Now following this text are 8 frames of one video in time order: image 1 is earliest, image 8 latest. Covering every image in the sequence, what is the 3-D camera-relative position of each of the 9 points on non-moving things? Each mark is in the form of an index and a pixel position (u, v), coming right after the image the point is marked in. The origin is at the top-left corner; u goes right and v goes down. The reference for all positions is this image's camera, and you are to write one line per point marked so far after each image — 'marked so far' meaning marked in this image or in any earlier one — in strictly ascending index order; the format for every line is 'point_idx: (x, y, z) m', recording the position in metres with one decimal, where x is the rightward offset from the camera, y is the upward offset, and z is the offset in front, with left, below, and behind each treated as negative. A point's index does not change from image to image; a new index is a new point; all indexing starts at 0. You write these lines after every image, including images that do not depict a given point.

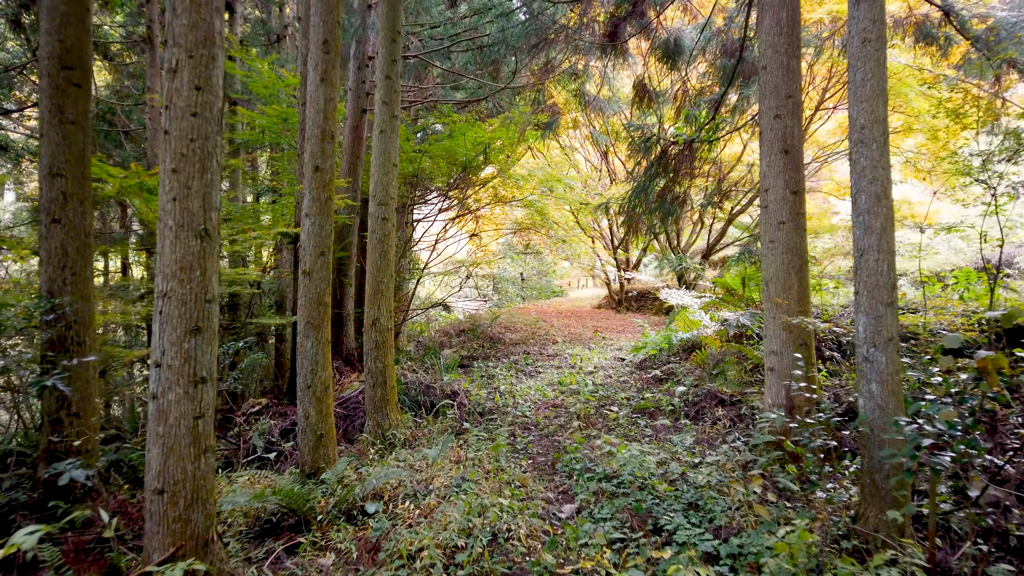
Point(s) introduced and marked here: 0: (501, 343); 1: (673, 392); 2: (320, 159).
0: (-0.1, -0.6, +8.4) m
1: (+1.0, -0.7, +4.6) m
2: (-0.8, +0.5, +3.0) m
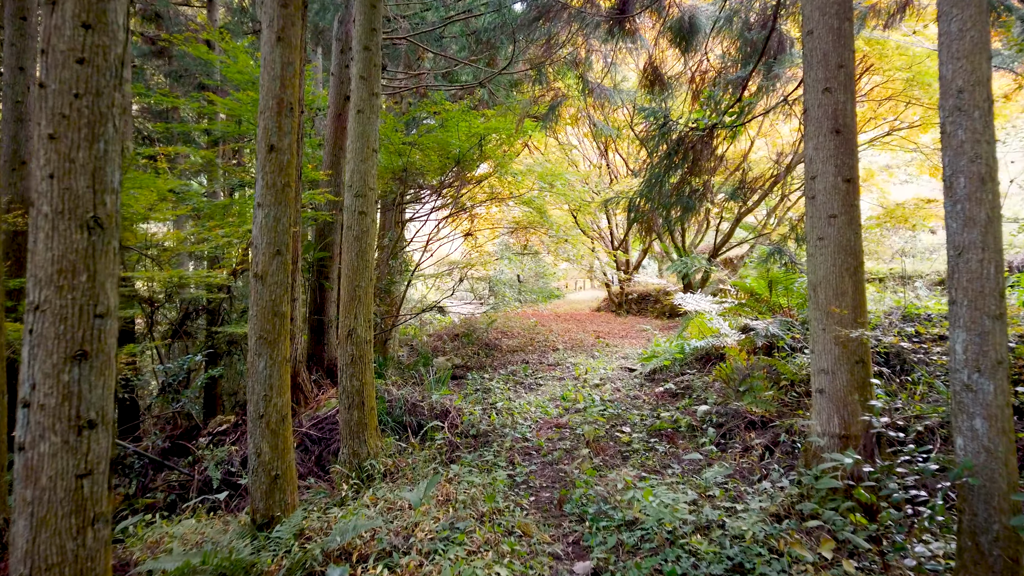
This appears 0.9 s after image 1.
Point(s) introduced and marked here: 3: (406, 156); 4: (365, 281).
0: (-0.1, -0.7, +7.8) m
1: (+1.0, -0.7, +4.1) m
2: (-0.8, +0.5, +2.4) m
3: (-1.0, +1.2, +6.5) m
4: (-0.7, 0.0, +3.4) m
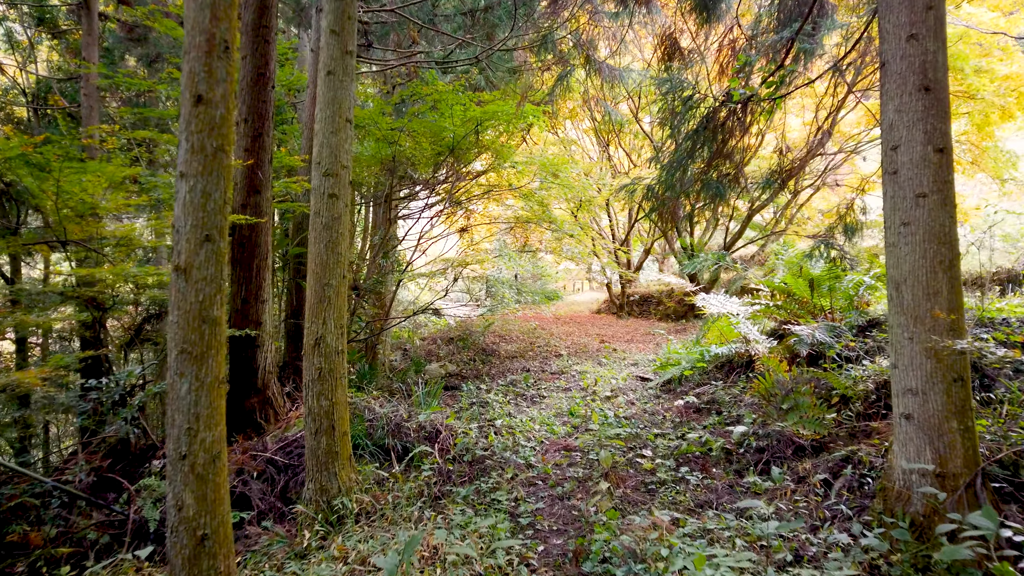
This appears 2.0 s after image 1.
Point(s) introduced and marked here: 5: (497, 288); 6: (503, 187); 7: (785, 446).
0: (-0.2, -0.7, +7.2) m
1: (+1.0, -0.7, +3.5) m
2: (-0.8, +0.5, +1.8) m
3: (-1.0, +1.2, +5.9) m
4: (-0.7, 0.0, +2.8) m
5: (-0.2, 0.0, +8.1) m
6: (-0.1, +1.1, +7.8) m
7: (+1.2, -0.7, +3.1) m
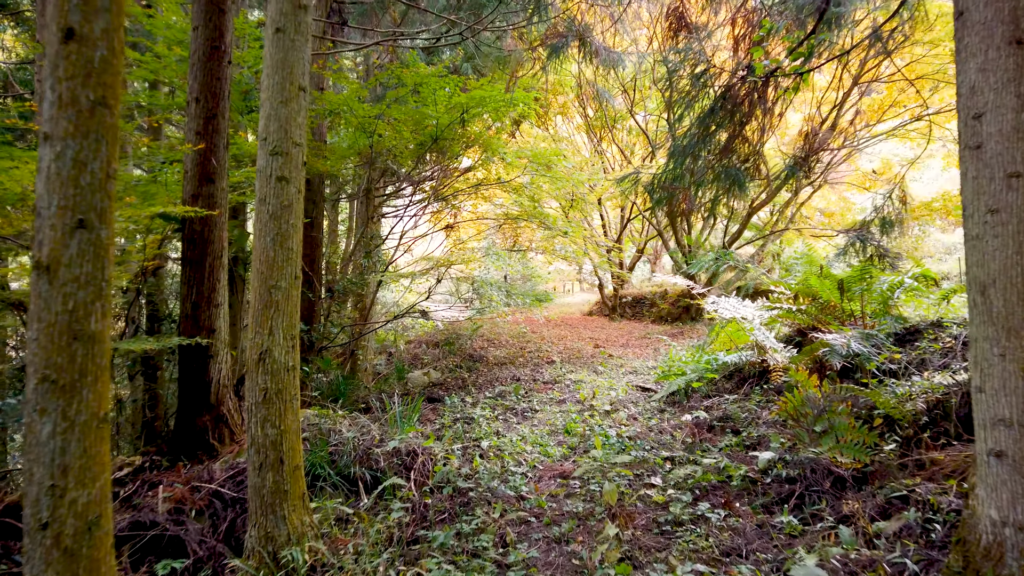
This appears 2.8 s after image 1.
0: (-0.3, -0.7, +6.7) m
1: (+1.0, -0.7, +3.0) m
2: (-0.8, +0.5, +1.4) m
3: (-1.0, +1.2, +5.5) m
4: (-0.7, 0.0, +2.3) m
5: (-0.3, 0.0, +7.6) m
6: (-0.2, +1.1, +7.4) m
7: (+1.1, -0.7, +2.6) m
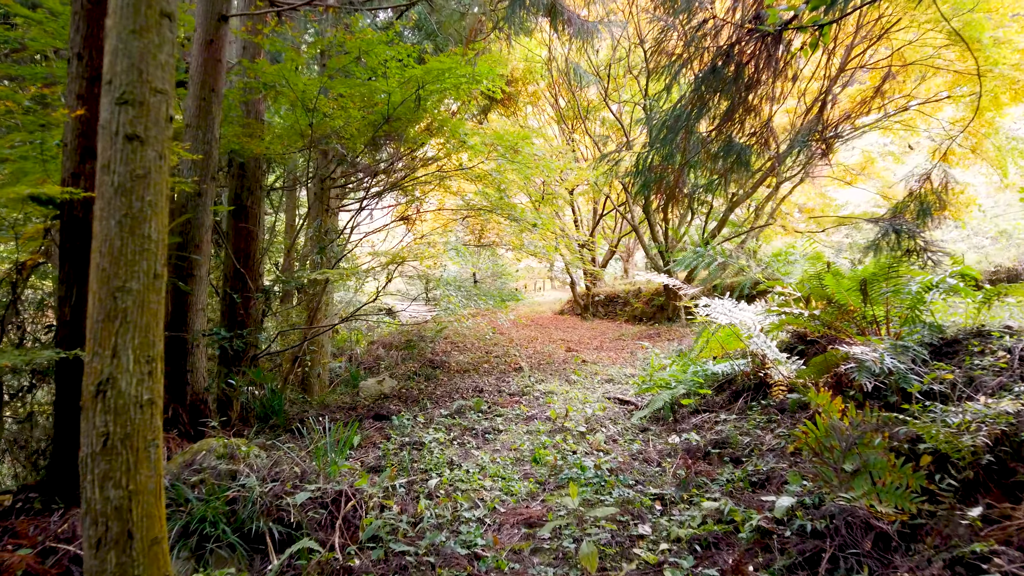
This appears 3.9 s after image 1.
0: (-0.6, -0.7, +6.1) m
1: (+0.8, -0.7, +2.4) m
2: (-0.9, +0.5, +0.7) m
3: (-1.3, +1.2, +4.8) m
4: (-0.8, 0.0, +1.7) m
5: (-0.7, 0.0, +7.0) m
6: (-0.5, +1.1, +6.7) m
7: (+1.0, -0.7, +2.0) m
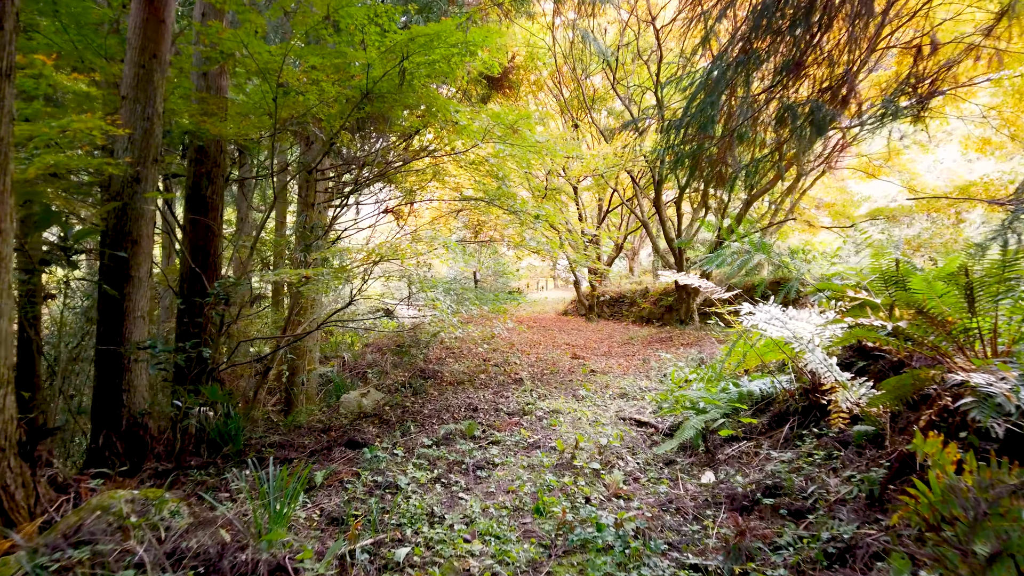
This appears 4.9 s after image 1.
0: (-0.6, -0.7, +5.4) m
1: (+0.8, -0.7, +1.8) m
2: (-0.9, +0.5, 0.0) m
3: (-1.3, +1.2, +4.1) m
4: (-0.9, 0.0, +1.0) m
5: (-0.7, 0.0, +6.3) m
6: (-0.5, +1.1, +6.1) m
7: (+1.0, -0.7, +1.4) m
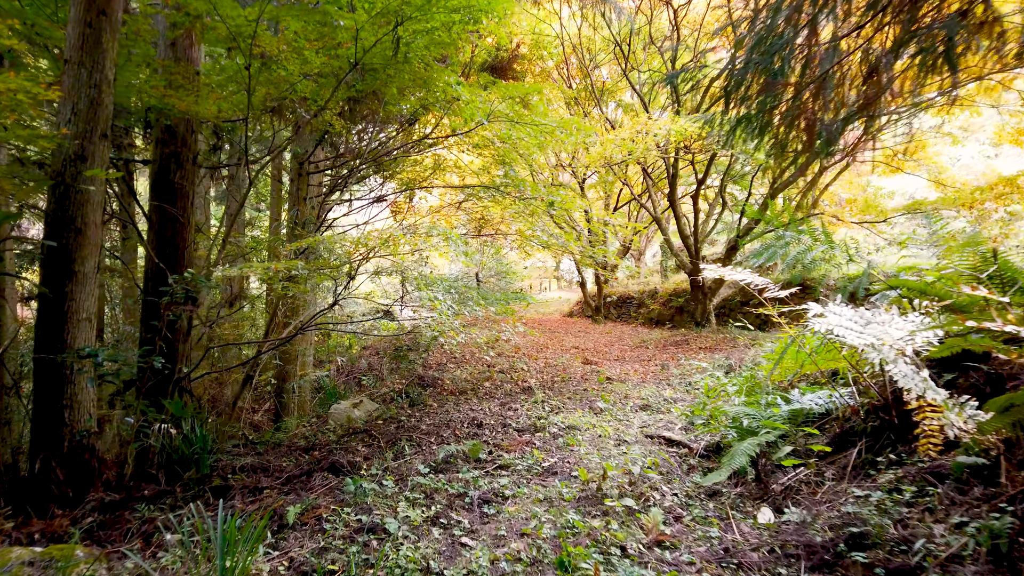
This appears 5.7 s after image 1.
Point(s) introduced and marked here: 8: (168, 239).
0: (-0.5, -0.7, +4.9) m
1: (+0.9, -0.7, +1.2) m
2: (-0.9, +0.5, -0.5) m
3: (-1.3, +1.2, +3.6) m
4: (-0.8, 0.0, +0.5) m
5: (-0.6, 0.0, +5.8) m
6: (-0.5, +1.1, +5.5) m
7: (+1.0, -0.7, +0.9) m
8: (-1.8, +0.3, +3.8) m
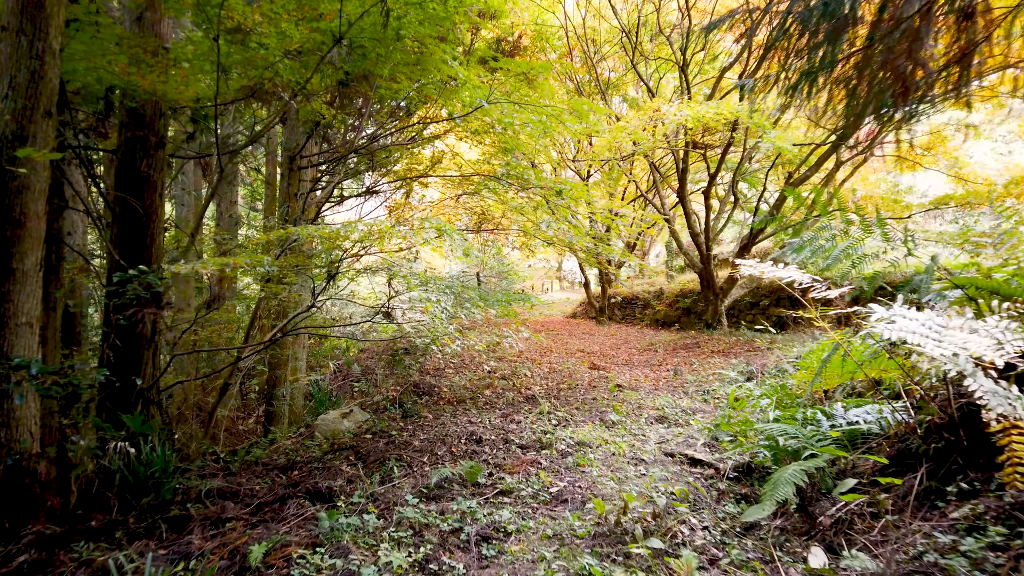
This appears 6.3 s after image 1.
0: (-0.5, -0.7, +4.5) m
1: (+0.9, -0.7, +0.9) m
2: (-0.9, +0.5, -0.8) m
3: (-1.2, +1.2, +3.2) m
4: (-0.8, 0.0, +0.1) m
5: (-0.6, 0.0, +5.4) m
6: (-0.5, +1.1, +5.2) m
7: (+1.0, -0.7, +0.5) m
8: (-1.8, +0.3, +3.4) m
